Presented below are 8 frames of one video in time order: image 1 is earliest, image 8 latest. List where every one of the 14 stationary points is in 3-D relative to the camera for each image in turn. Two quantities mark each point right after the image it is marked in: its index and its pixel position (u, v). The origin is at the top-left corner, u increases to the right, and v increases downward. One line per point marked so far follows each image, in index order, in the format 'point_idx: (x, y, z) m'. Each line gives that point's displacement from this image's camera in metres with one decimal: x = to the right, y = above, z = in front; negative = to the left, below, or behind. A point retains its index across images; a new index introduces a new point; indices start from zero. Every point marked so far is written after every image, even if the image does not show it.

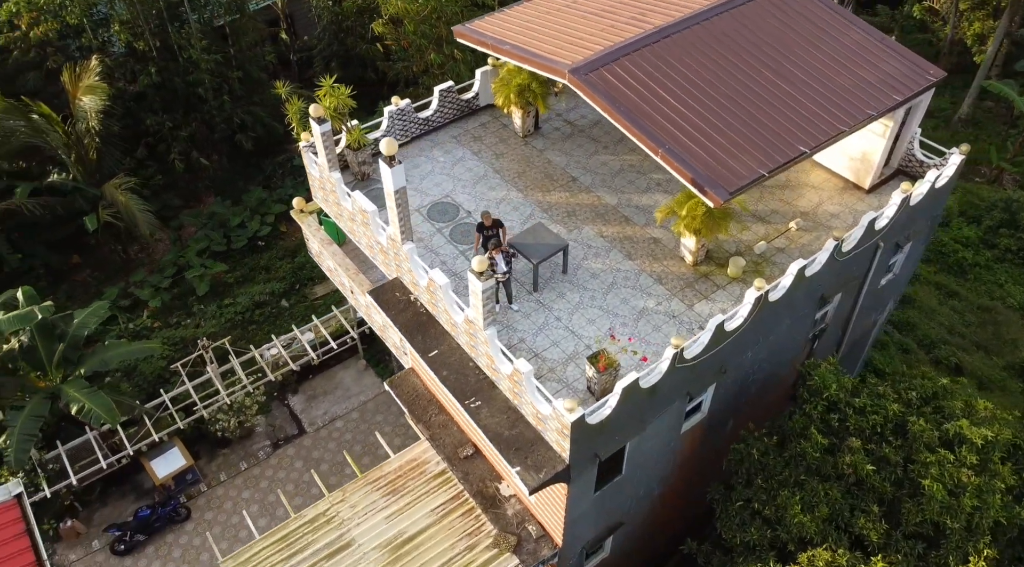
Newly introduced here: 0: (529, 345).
0: (+0.3, -1.2, +14.7) m
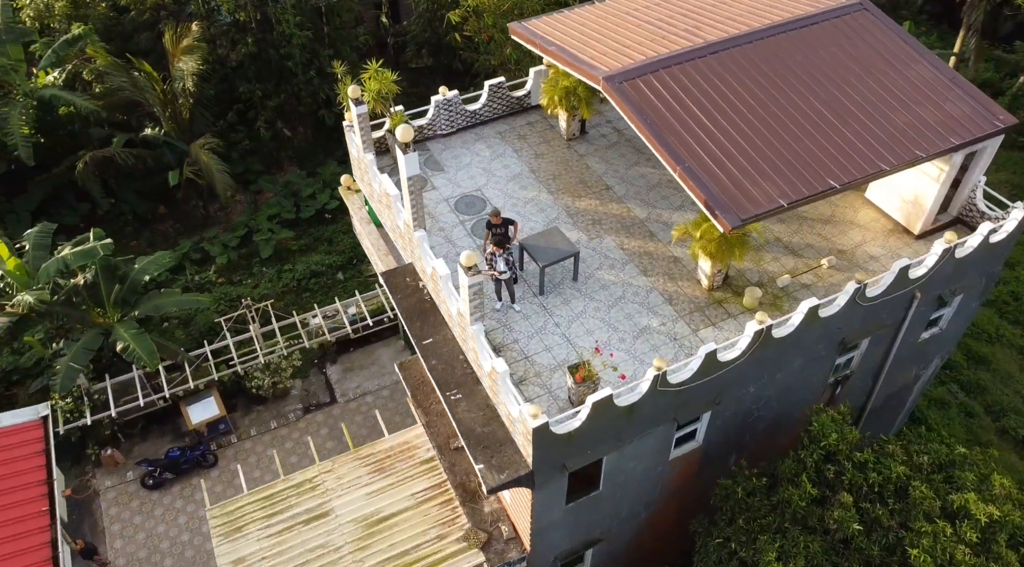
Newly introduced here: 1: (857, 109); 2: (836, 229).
0: (+0.2, -1.2, +14.7) m
1: (+6.9, +3.5, +15.3) m
2: (+7.2, +1.2, +16.9) m
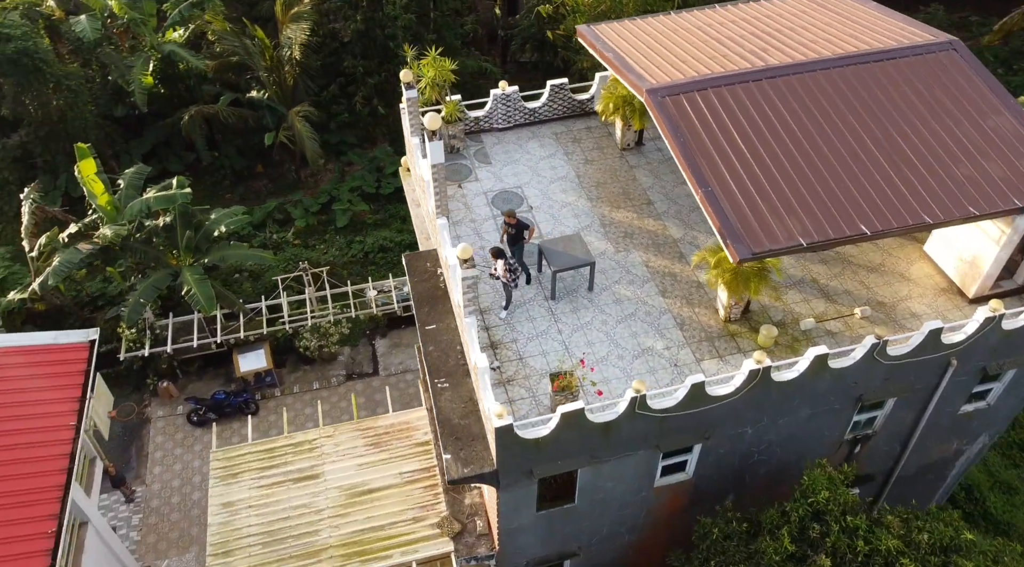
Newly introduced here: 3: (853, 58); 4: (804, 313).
0: (+0.1, -1.2, +14.7) m
1: (+7.5, +2.4, +14.3) m
2: (+7.7, +0.1, +15.9) m
3: (+7.0, +4.6, +15.7) m
4: (+5.8, -0.6, +15.2) m
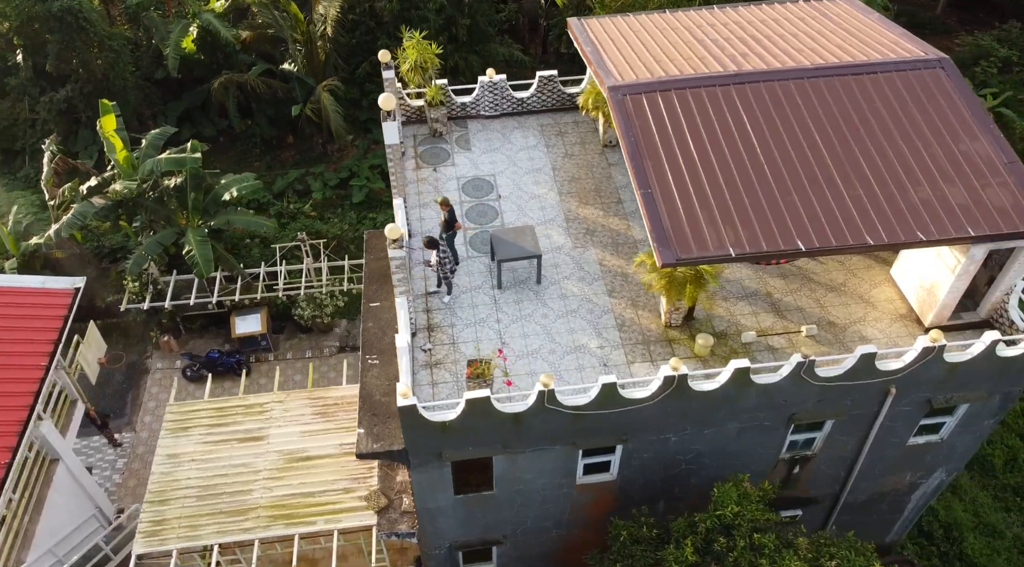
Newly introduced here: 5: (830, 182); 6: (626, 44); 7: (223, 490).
0: (-1.1, -0.9, +14.8) m
1: (+6.4, +2.0, +13.8) m
2: (+6.6, -0.3, +15.4) m
3: (+6.4, +4.3, +15.2) m
4: (+4.6, -0.8, +14.9) m
5: (+5.7, +1.8, +13.7) m
6: (+2.6, +5.4, +17.2) m
7: (-6.1, -4.3, +16.0) m
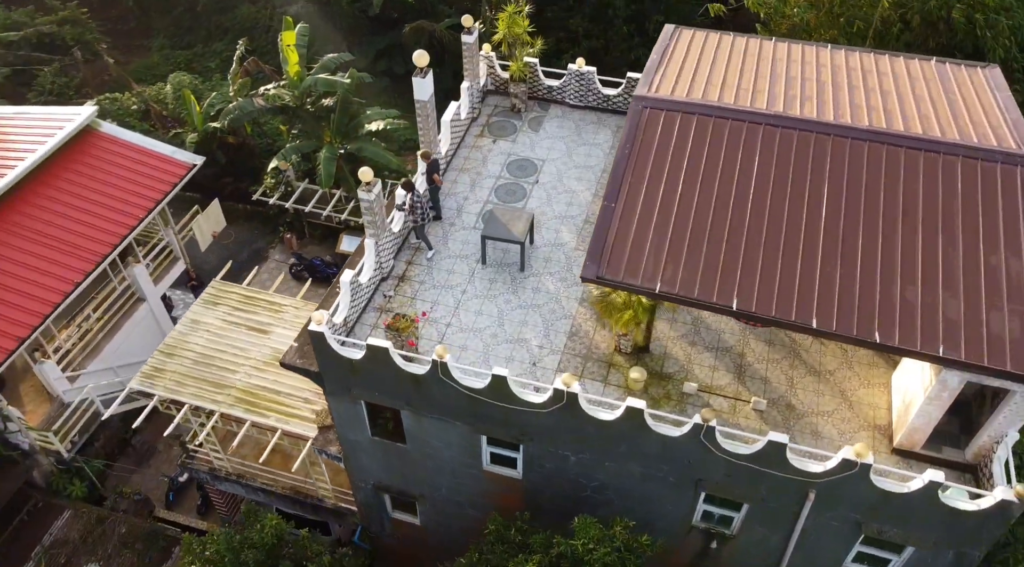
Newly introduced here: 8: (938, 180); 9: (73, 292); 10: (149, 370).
0: (-1.9, -0.1, +15.5) m
1: (+5.6, +0.4, +12.2) m
2: (+5.5, -1.8, +13.8) m
3: (+6.6, +2.6, +13.4) m
4: (+3.4, -1.7, +13.9) m
5: (+4.8, +0.5, +12.3) m
6: (+4.0, +4.8, +16.3) m
7: (-7.1, -1.9, +18.1) m
8: (+7.2, +1.7, +12.8) m
9: (-11.1, -0.2, +19.2) m
10: (-8.6, -2.1, +18.0) m
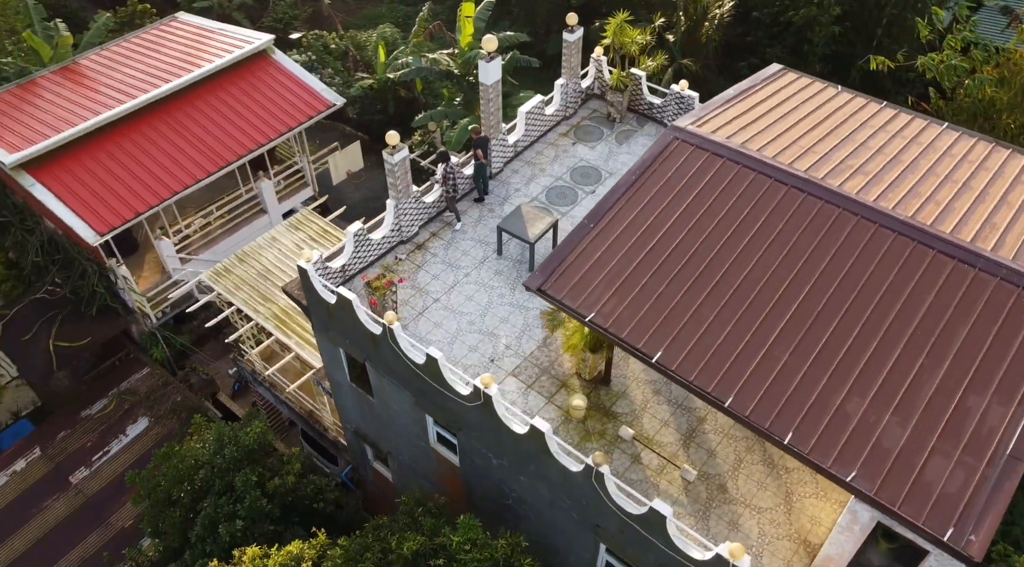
0: (-1.8, +0.5, +16.0) m
1: (+4.4, -0.9, +10.8) m
2: (+4.1, -3.2, +12.5) m
3: (+6.3, +0.8, +11.7) m
4: (+2.3, -2.5, +13.2) m
5: (+3.8, -0.7, +11.2) m
6: (+5.3, +3.5, +15.1) m
7: (-6.3, +0.1, +20.1) m
8: (+6.4, -0.2, +11.0) m
9: (-9.3, +2.8, +22.1) m
10: (-7.8, +0.4, +20.3) m
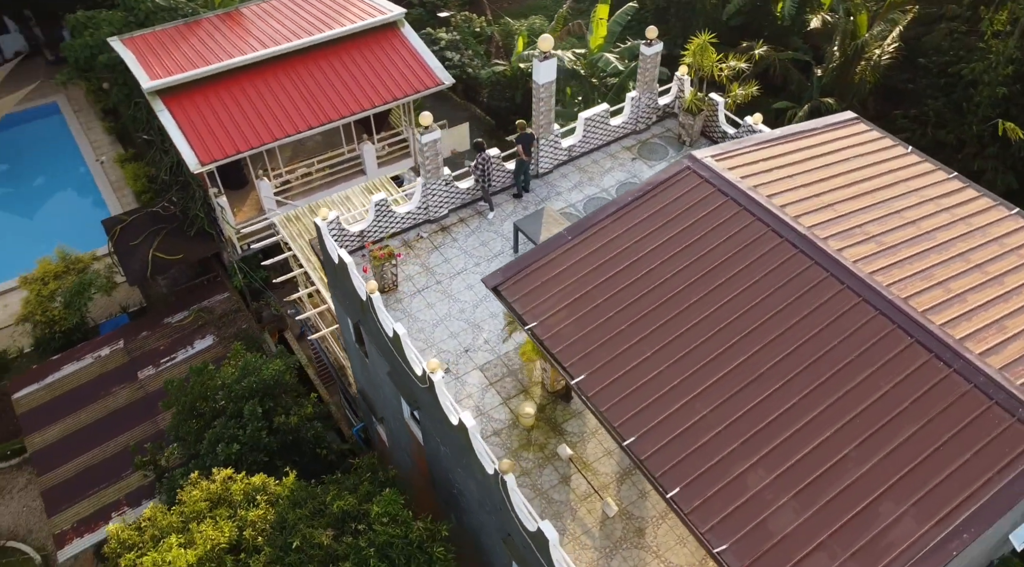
0: (-1.4, +0.9, +16.4) m
1: (+3.1, -1.7, +10.1) m
2: (+2.7, -3.9, +11.9) m
3: (+5.4, -0.4, +10.5) m
4: (+1.2, -2.8, +12.9) m
5: (+2.7, -1.3, +10.6) m
6: (+5.8, +2.3, +14.0) m
7: (-5.0, +1.4, +21.3) m
8: (+5.2, -1.4, +9.8) m
9: (-6.9, +4.6, +23.9) m
10: (-6.3, +1.9, +21.9) m
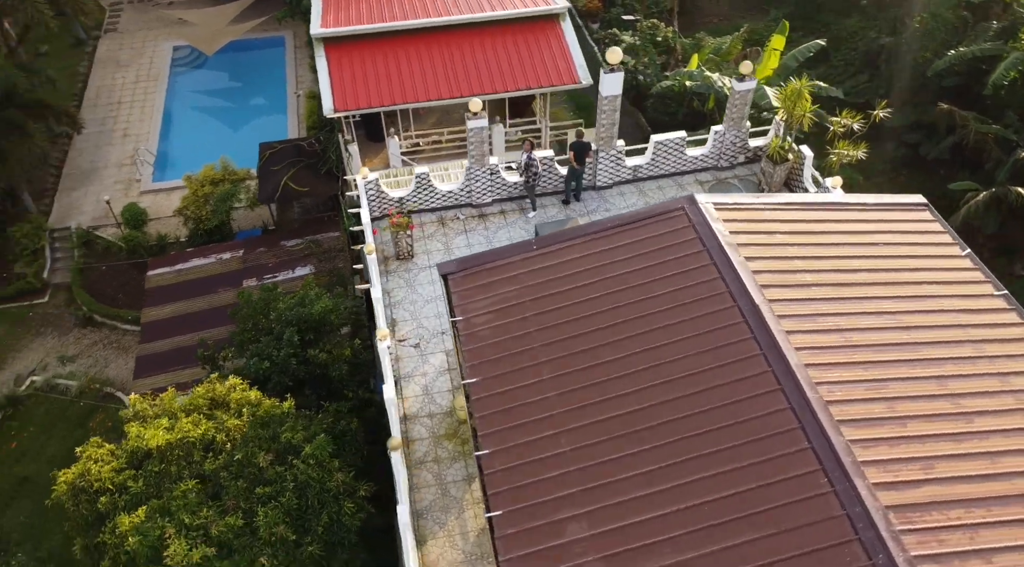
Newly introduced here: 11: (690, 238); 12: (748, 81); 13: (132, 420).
0: (-0.8, +1.2, +16.8) m
1: (+1.2, -2.3, +9.7) m
2: (+0.7, -4.3, +11.5) m
3: (+3.8, -1.7, +9.4) m
4: (-0.2, -3.0, +12.9) m
5: (+1.0, -1.8, +10.2) m
6: (+5.7, +0.8, +12.6) m
7: (-2.7, +2.5, +22.4) m
8: (+3.2, -2.5, +8.8) m
9: (-3.0, +6.0, +25.2) m
10: (-3.7, +3.3, +23.3) m
11: (+2.8, +0.6, +11.9) m
12: (+5.0, +4.4, +16.5) m
13: (-8.3, -3.0, +16.6) m
